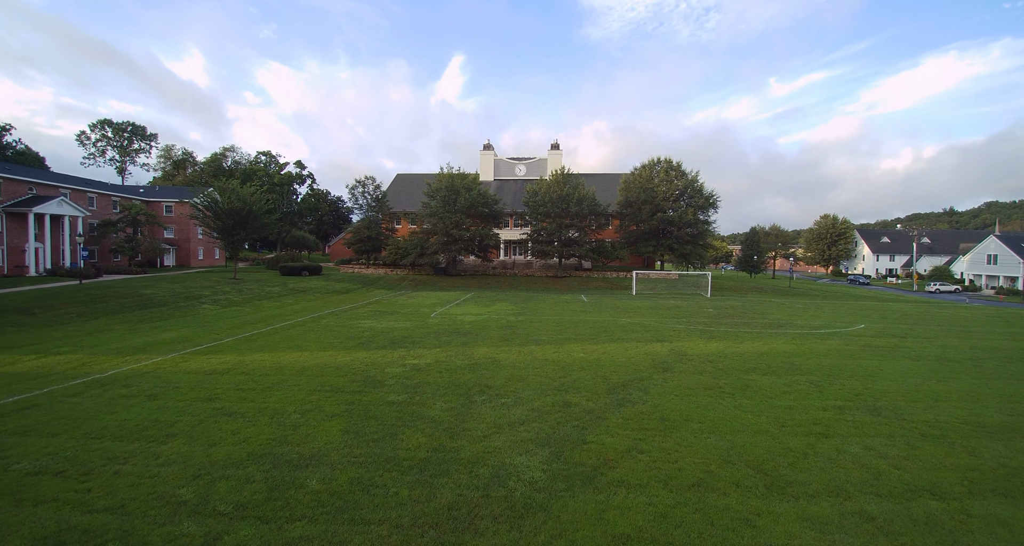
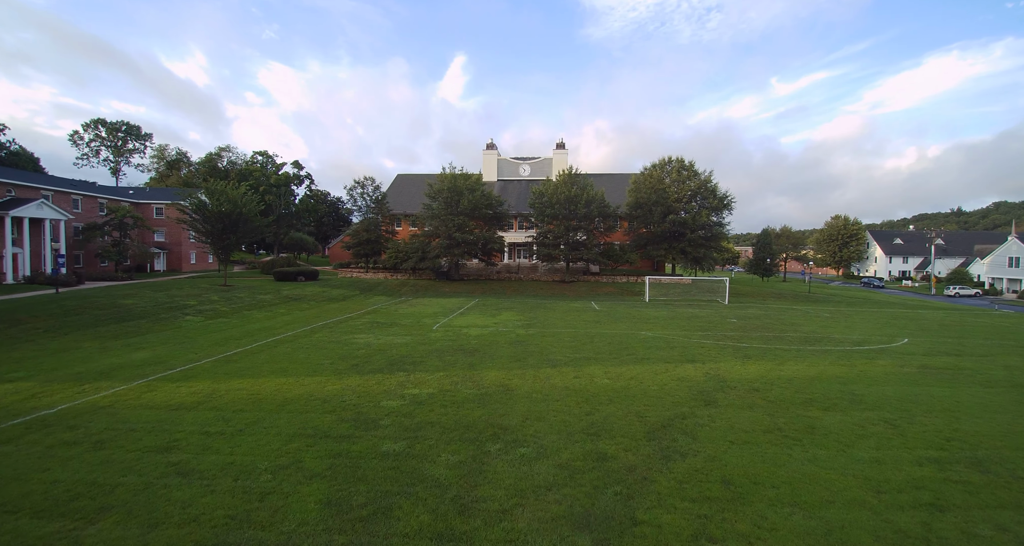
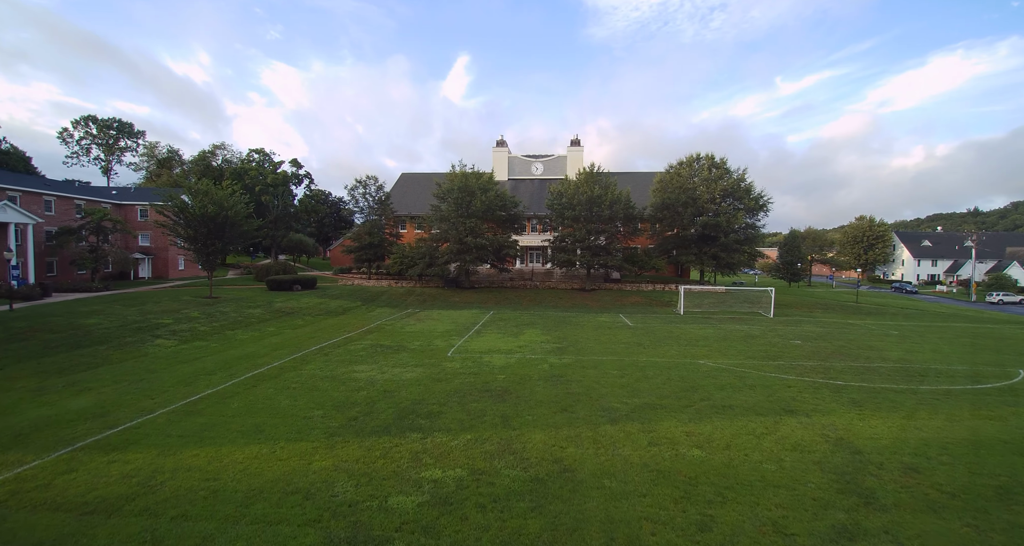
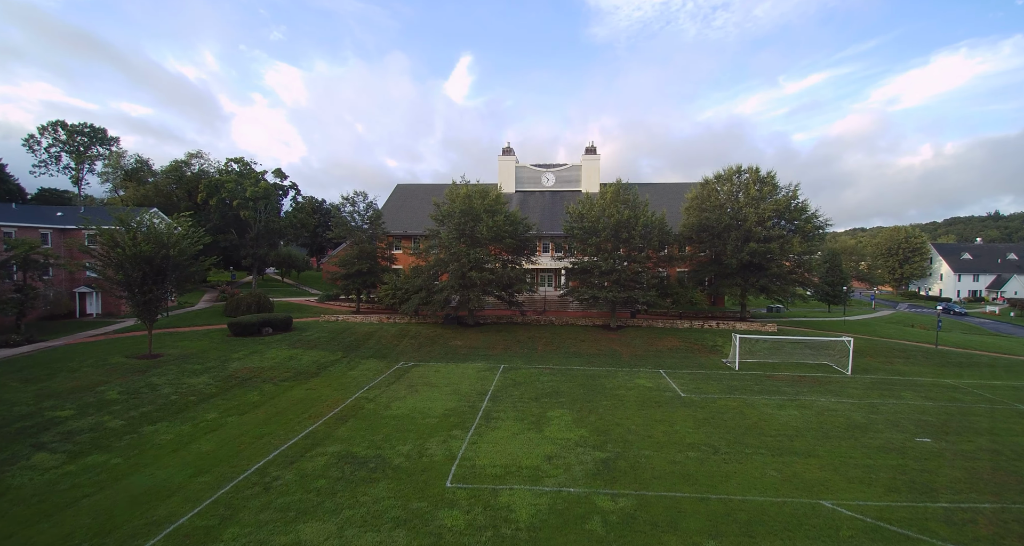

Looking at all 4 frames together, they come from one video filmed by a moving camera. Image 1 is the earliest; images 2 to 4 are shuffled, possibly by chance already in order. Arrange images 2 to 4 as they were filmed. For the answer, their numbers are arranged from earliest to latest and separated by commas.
2, 3, 4
